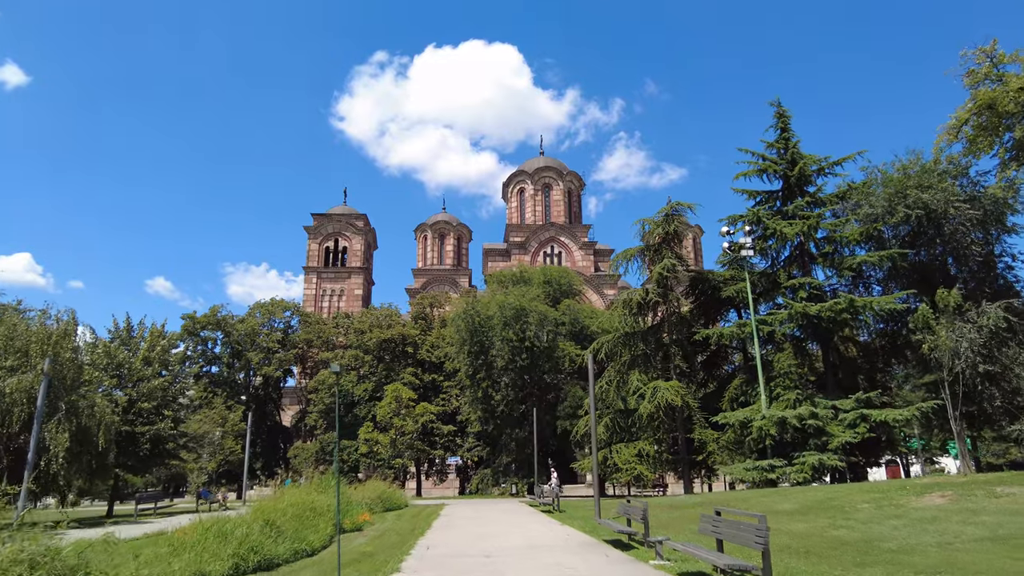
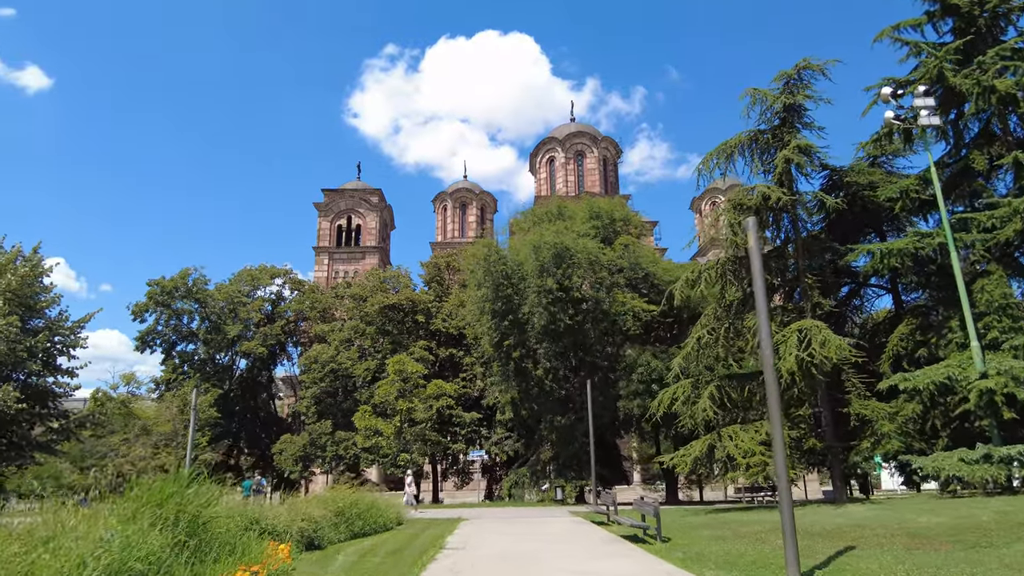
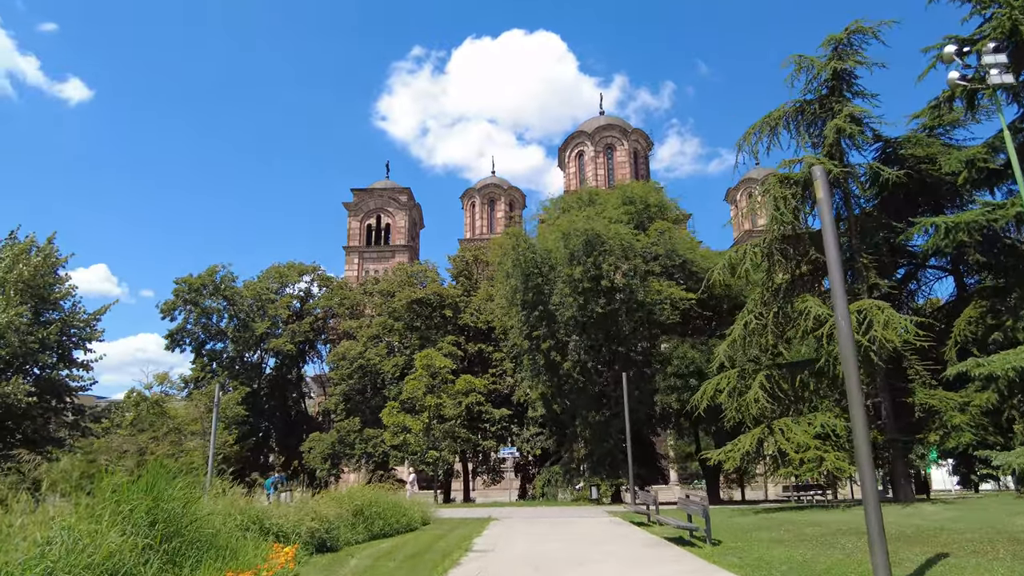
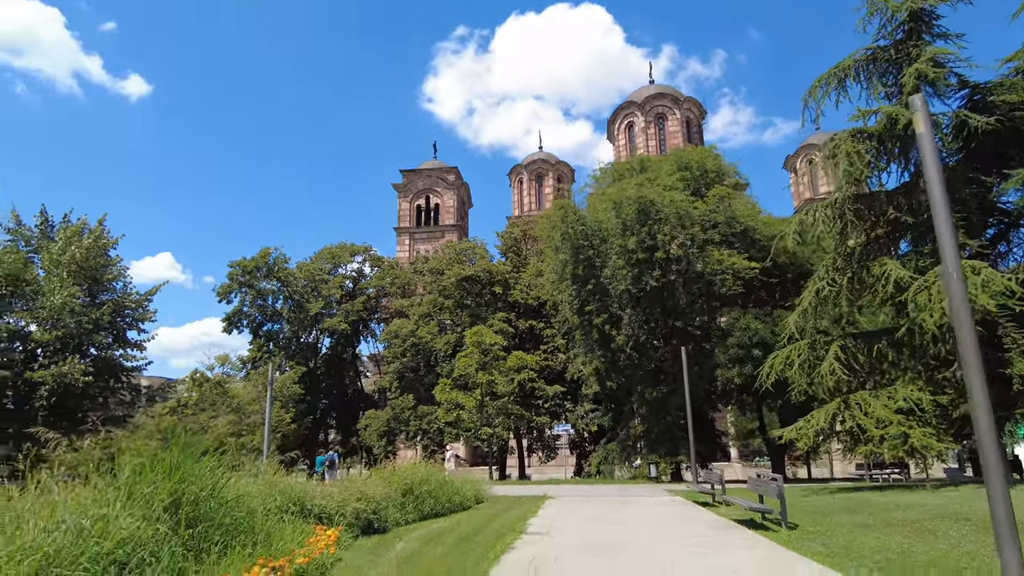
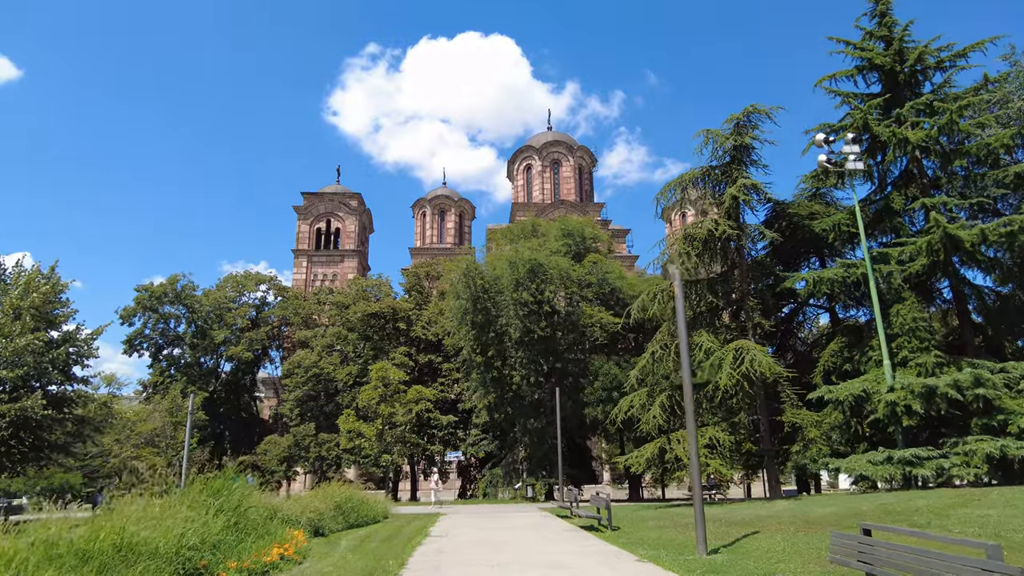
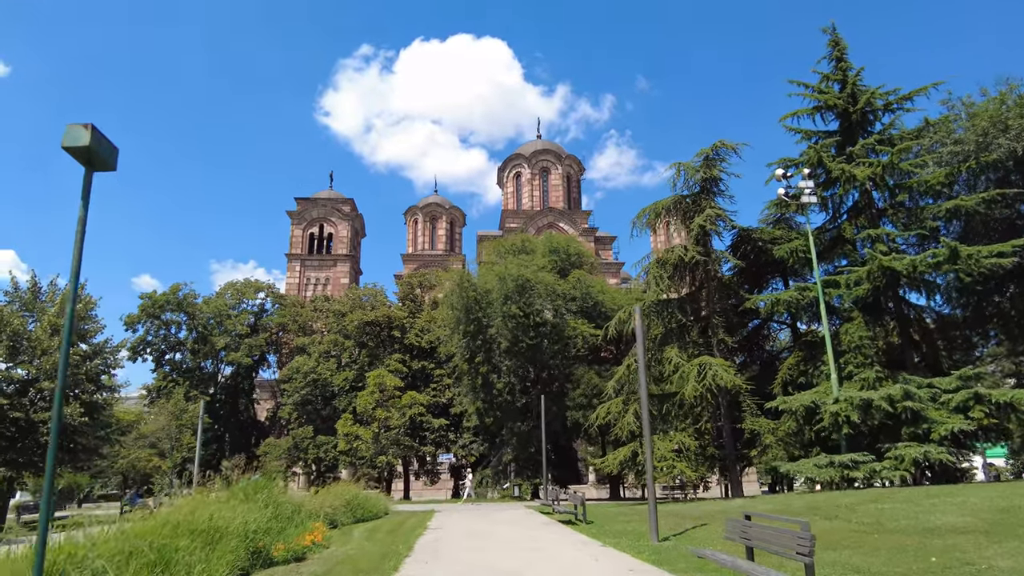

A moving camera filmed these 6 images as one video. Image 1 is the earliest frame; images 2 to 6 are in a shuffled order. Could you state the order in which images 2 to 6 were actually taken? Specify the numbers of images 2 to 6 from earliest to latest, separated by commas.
6, 5, 2, 3, 4
